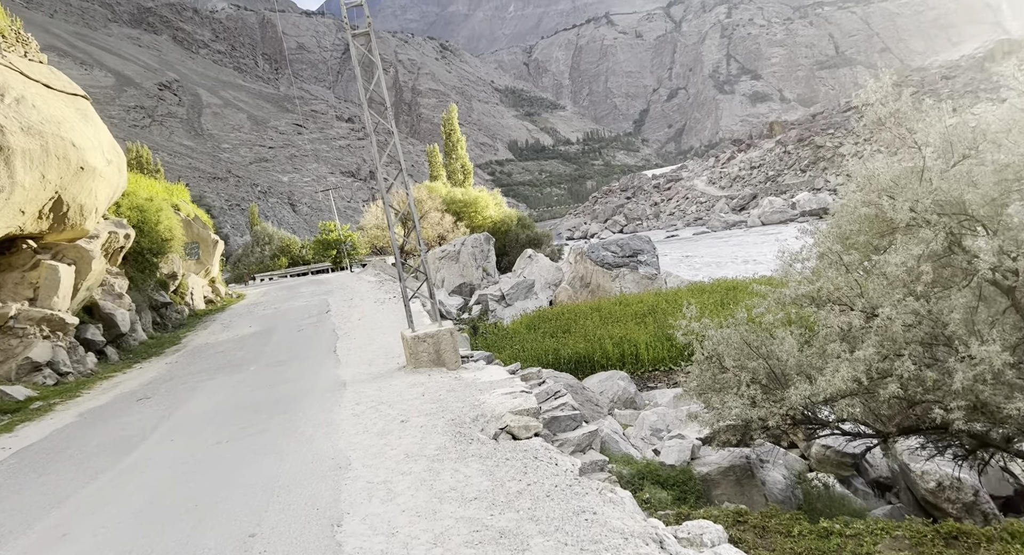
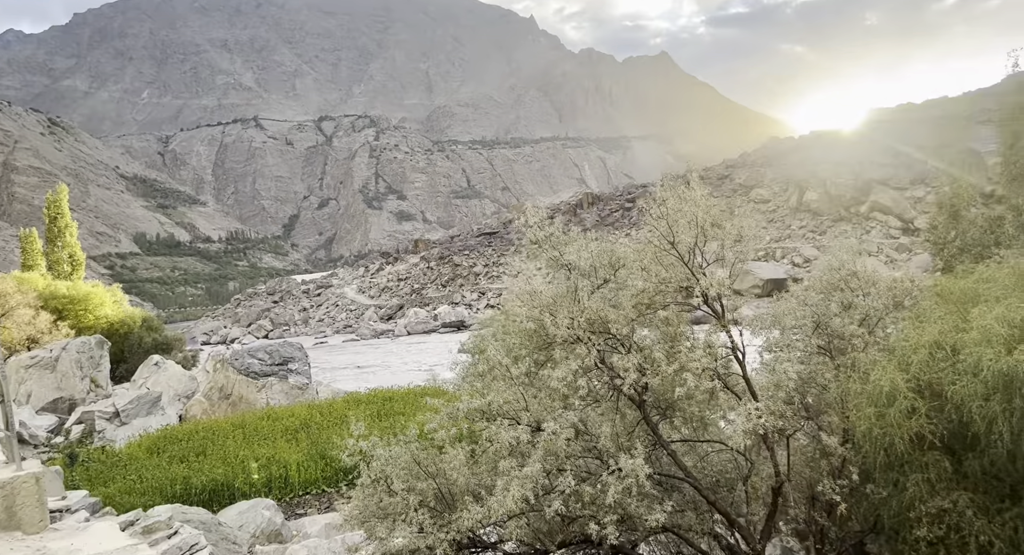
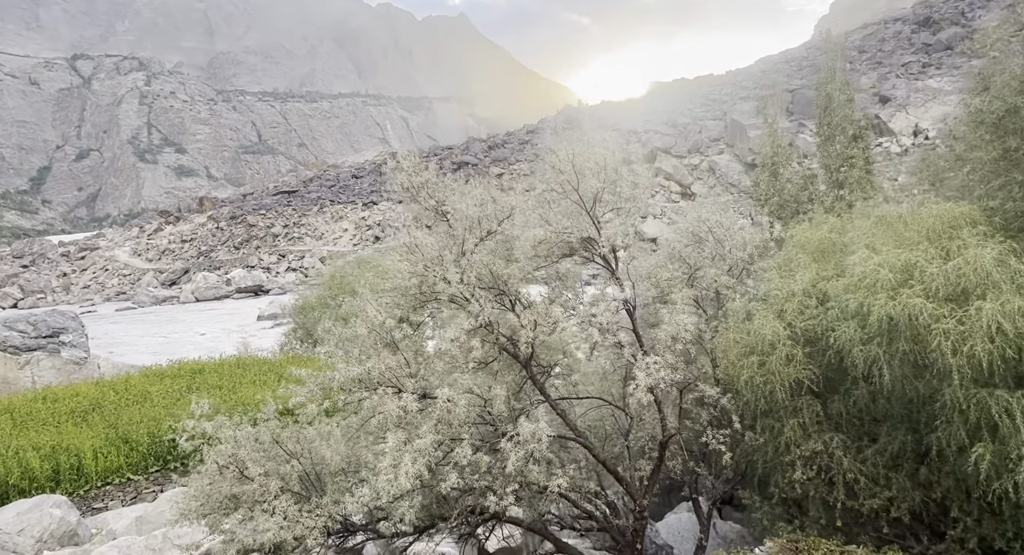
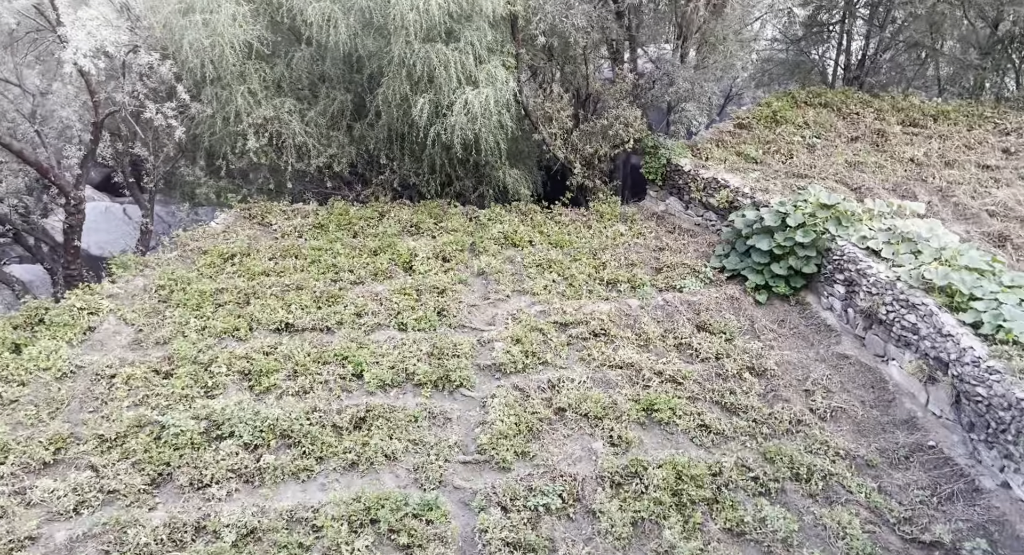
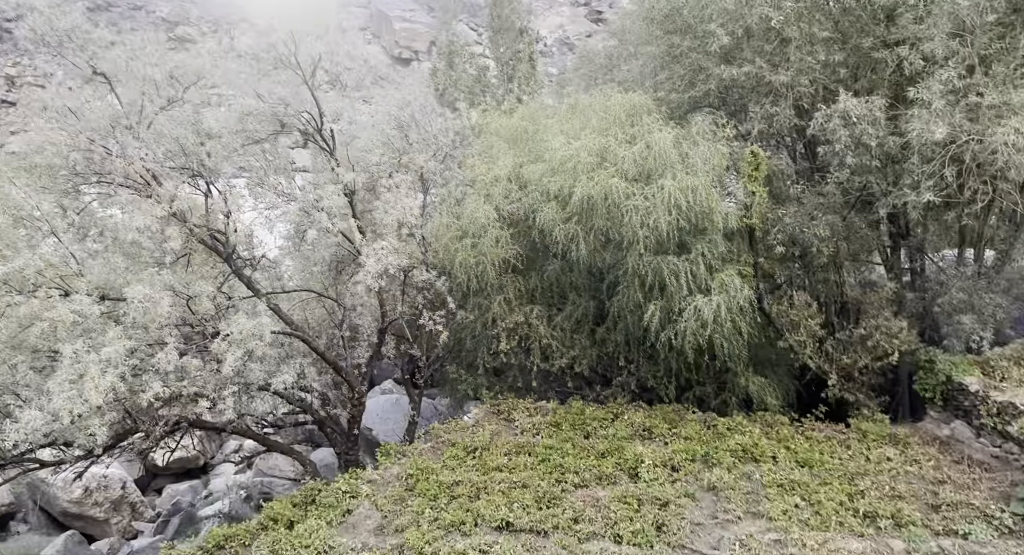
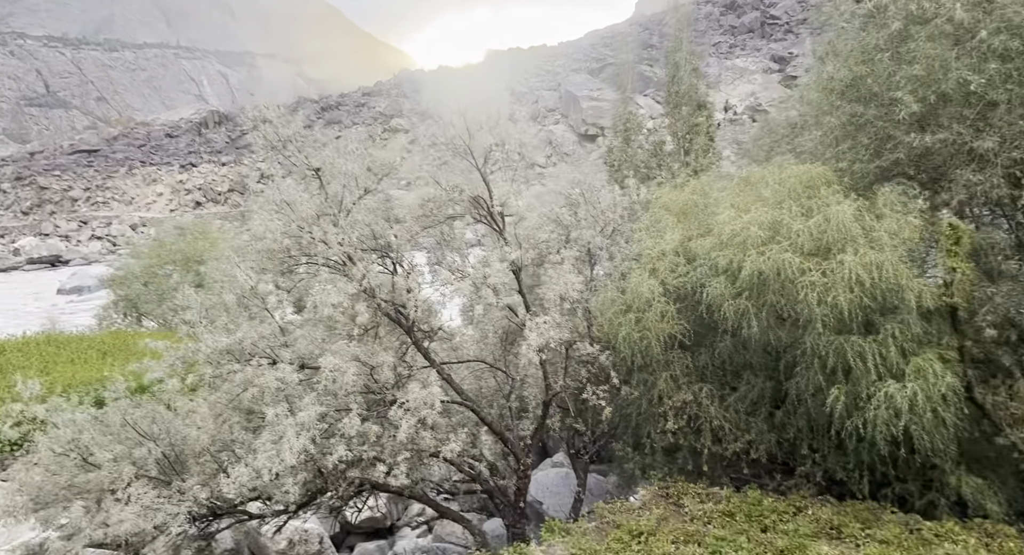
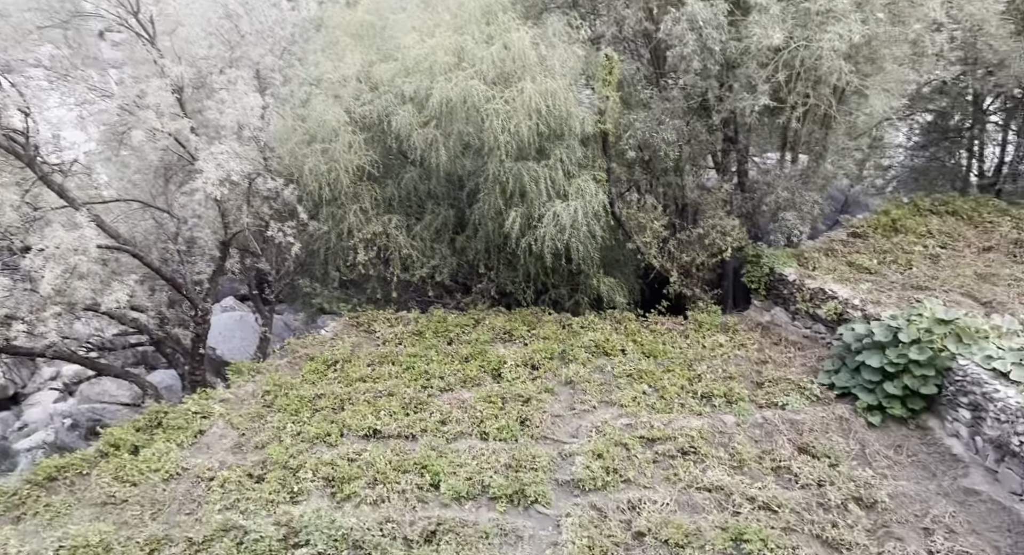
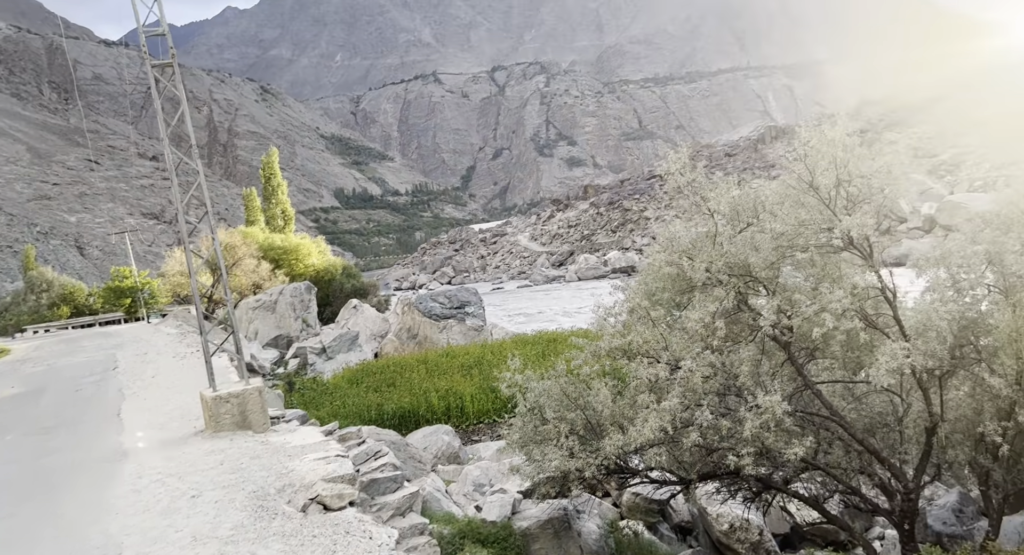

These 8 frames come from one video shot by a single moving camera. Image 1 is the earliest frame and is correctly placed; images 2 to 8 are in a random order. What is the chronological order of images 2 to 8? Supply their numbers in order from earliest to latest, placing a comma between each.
8, 2, 3, 6, 5, 7, 4
